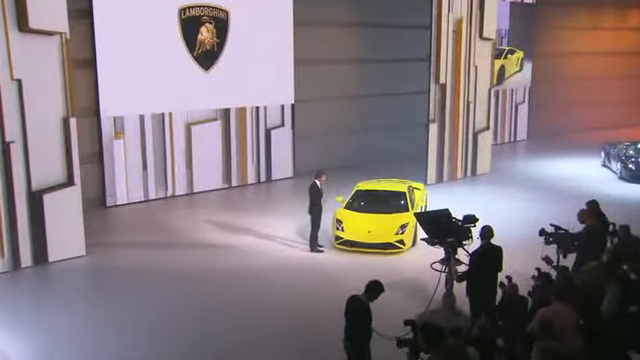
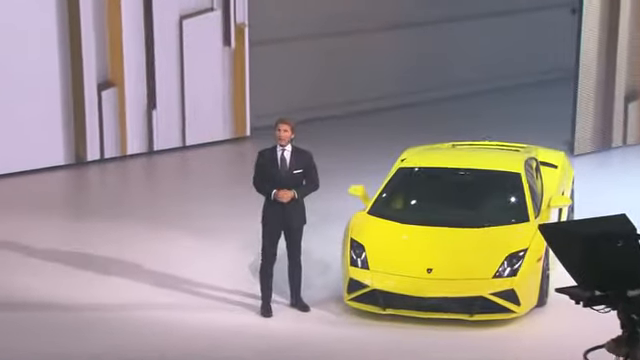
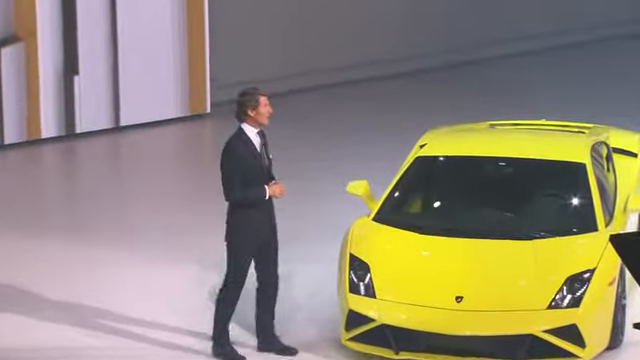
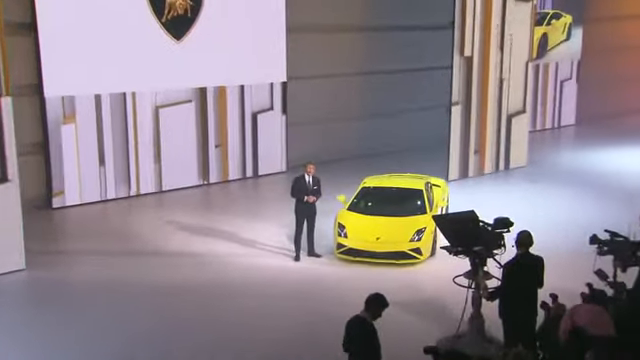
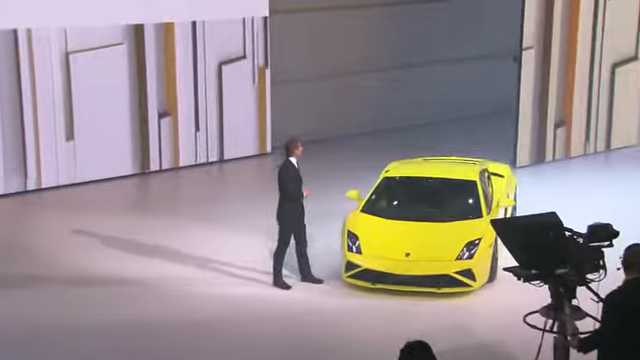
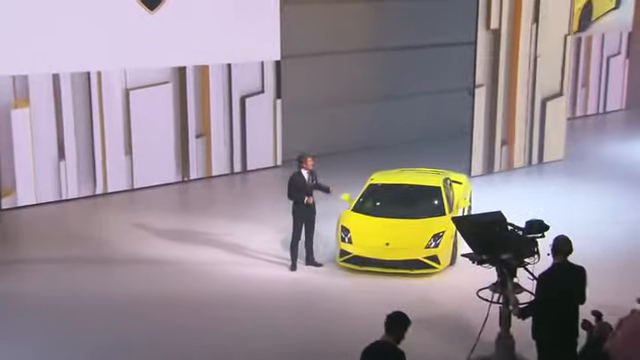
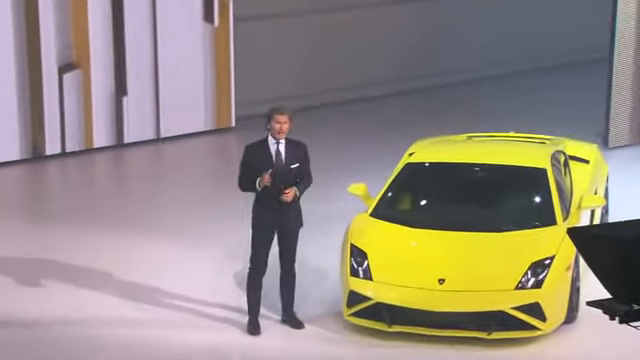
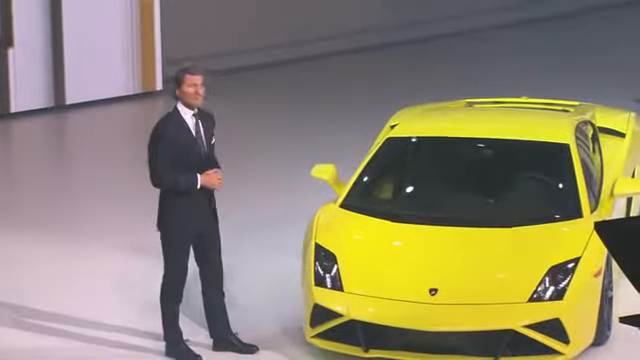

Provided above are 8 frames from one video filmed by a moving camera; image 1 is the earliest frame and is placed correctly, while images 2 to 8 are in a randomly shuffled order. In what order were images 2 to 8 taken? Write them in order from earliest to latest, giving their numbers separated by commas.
4, 6, 5, 2, 7, 3, 8
